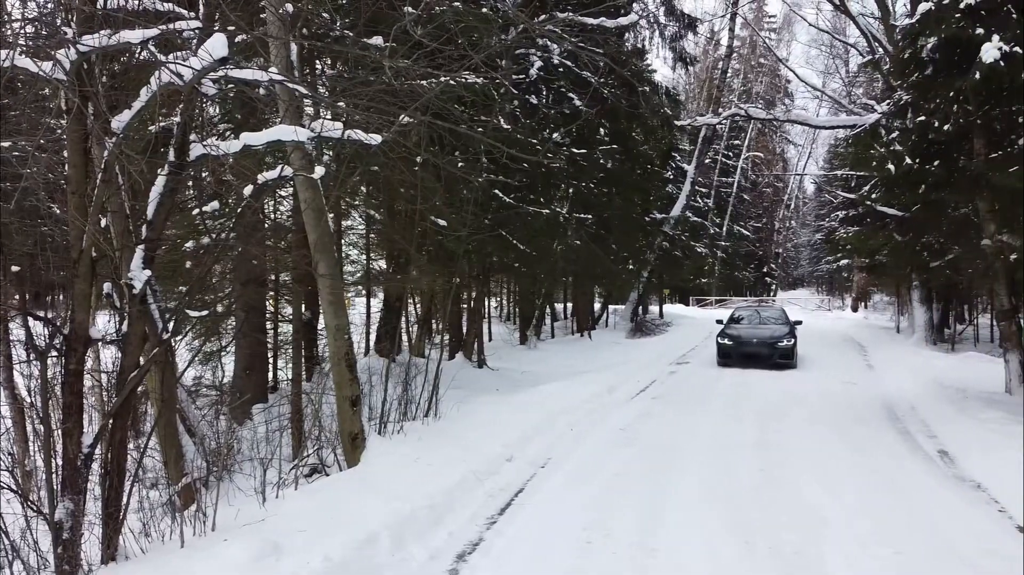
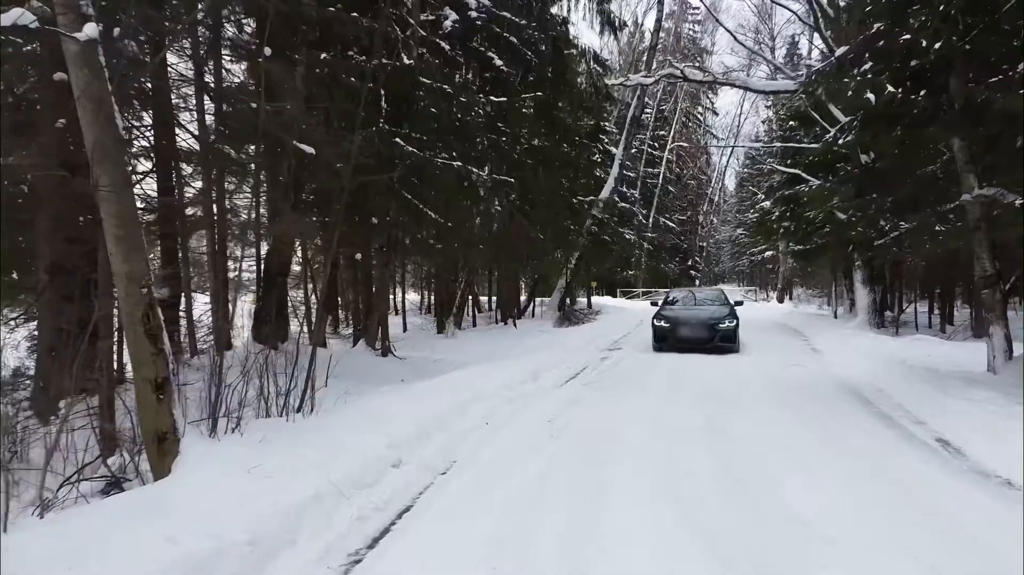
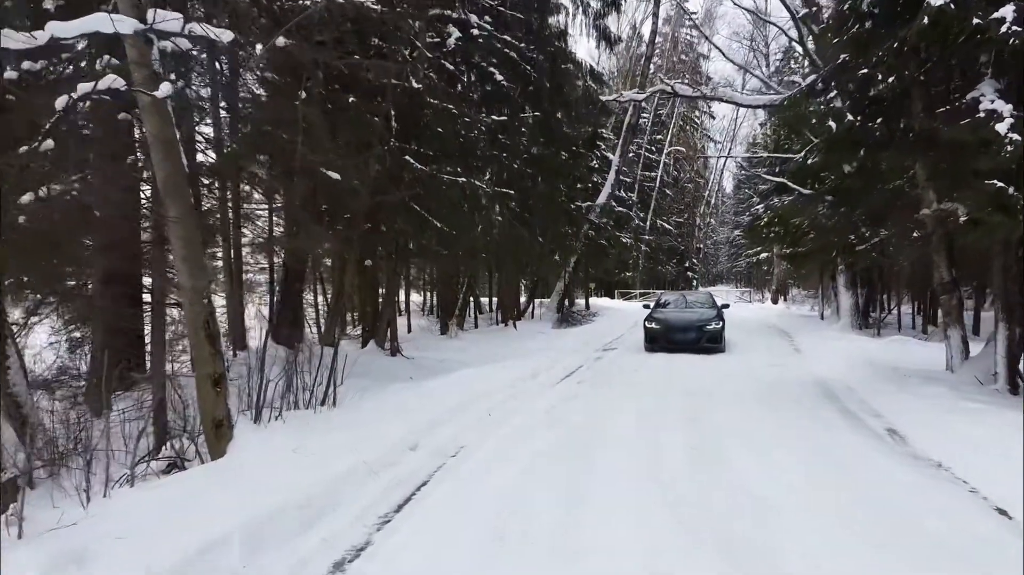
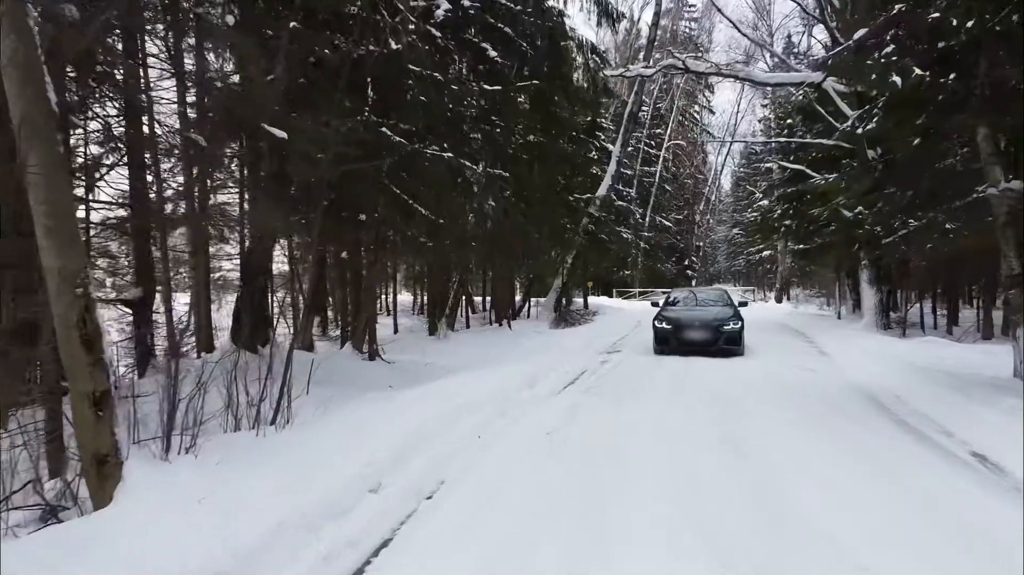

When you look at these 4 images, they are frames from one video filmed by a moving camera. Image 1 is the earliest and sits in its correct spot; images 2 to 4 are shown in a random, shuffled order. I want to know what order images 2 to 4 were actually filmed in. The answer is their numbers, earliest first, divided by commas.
3, 2, 4
